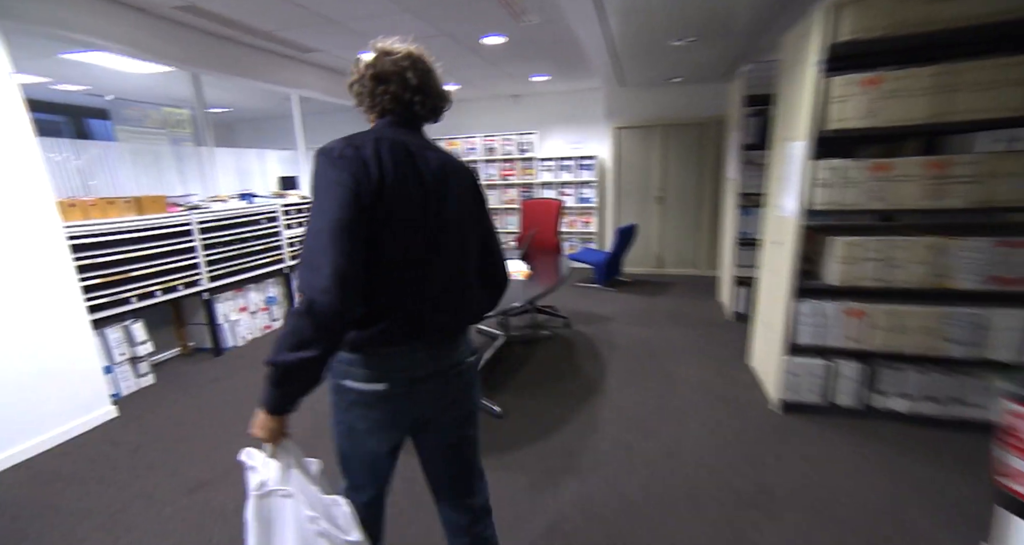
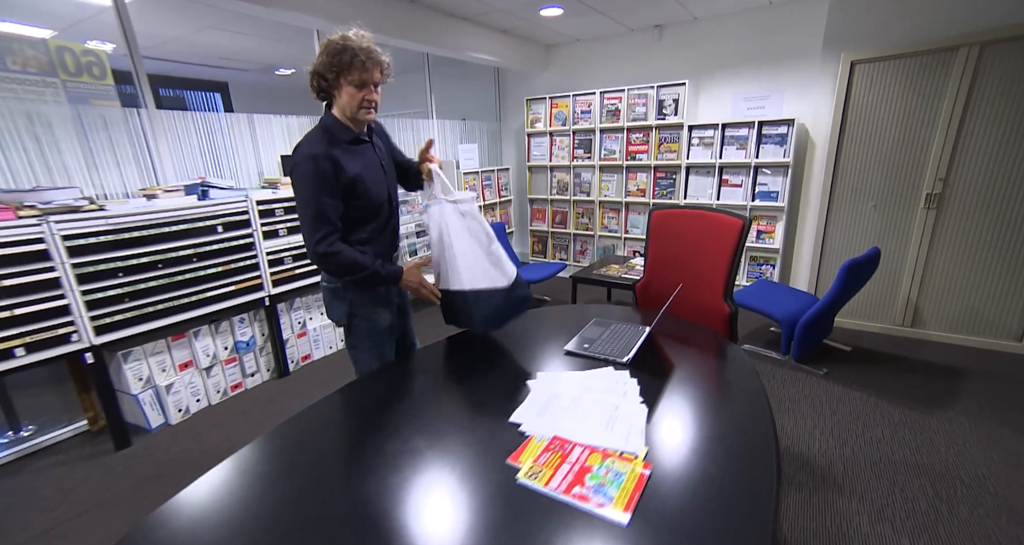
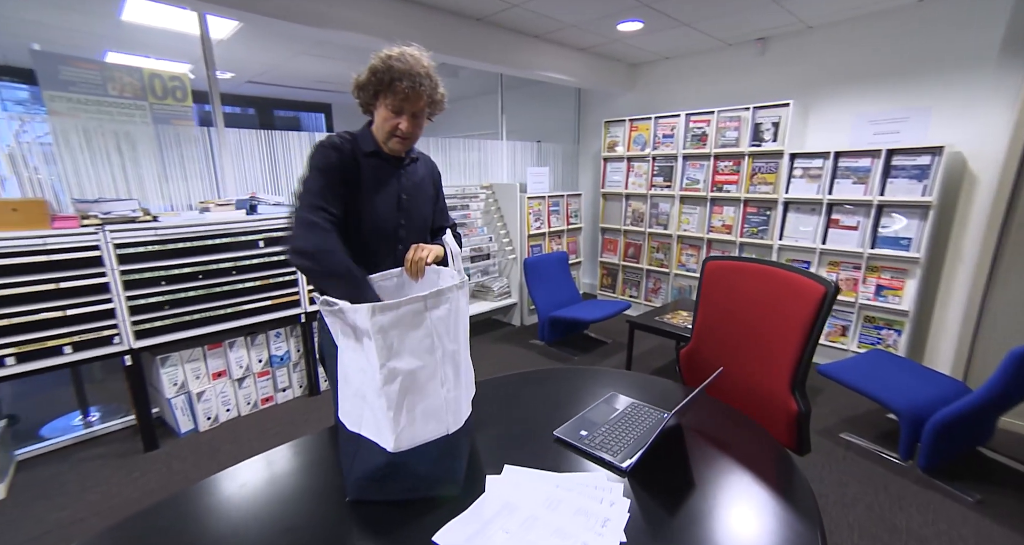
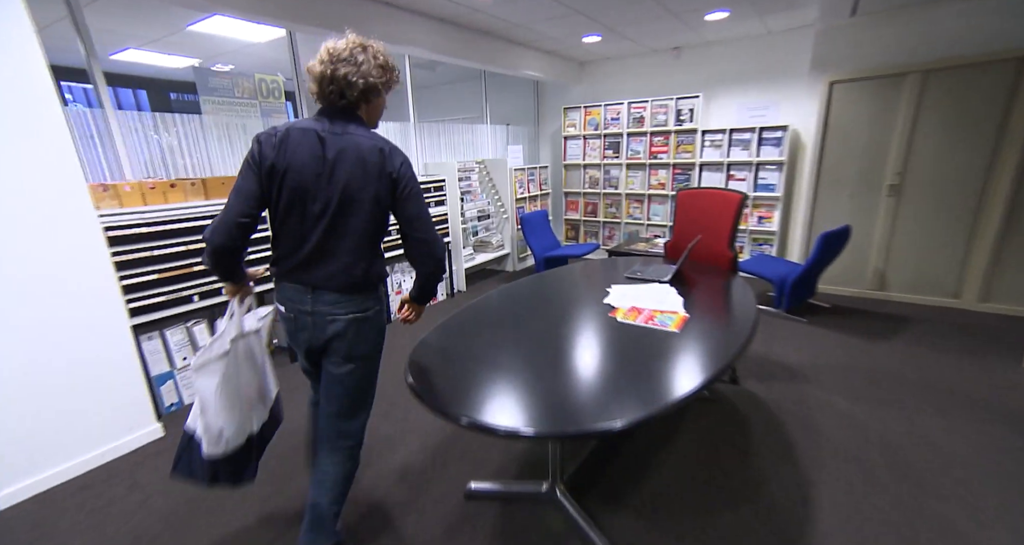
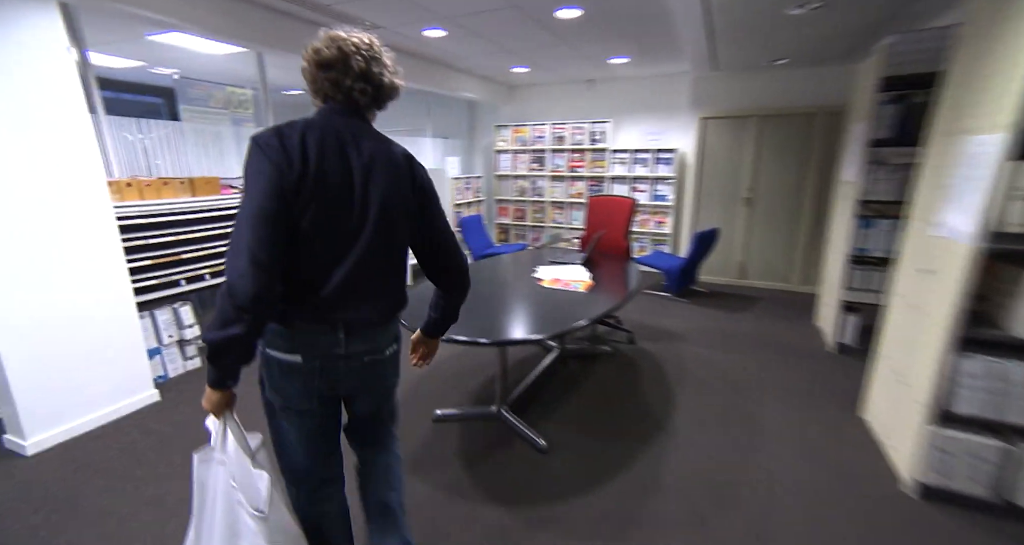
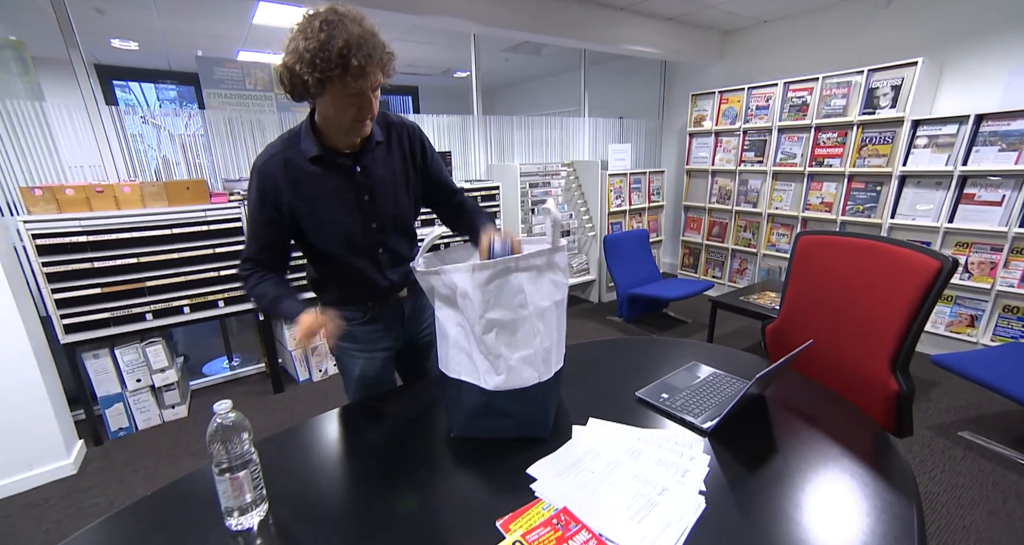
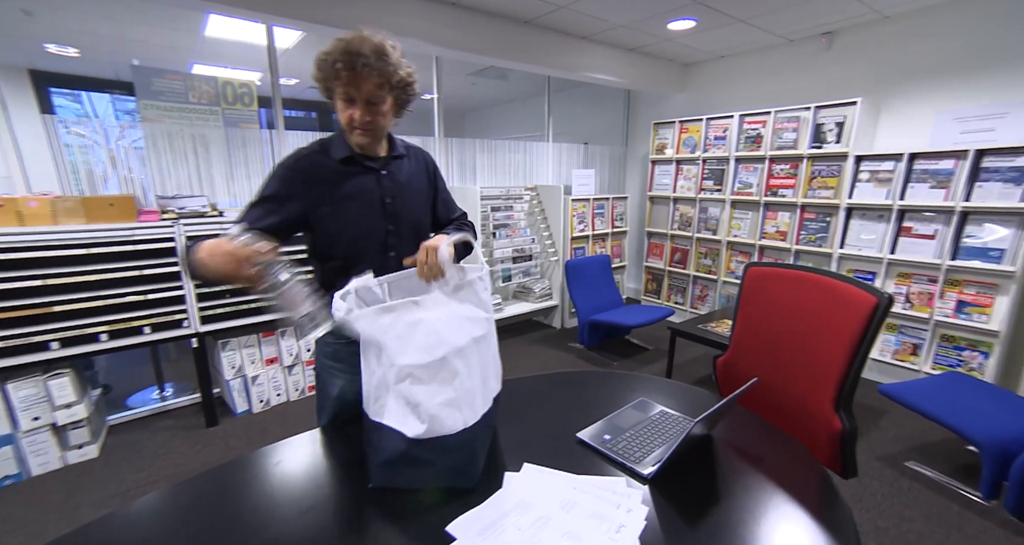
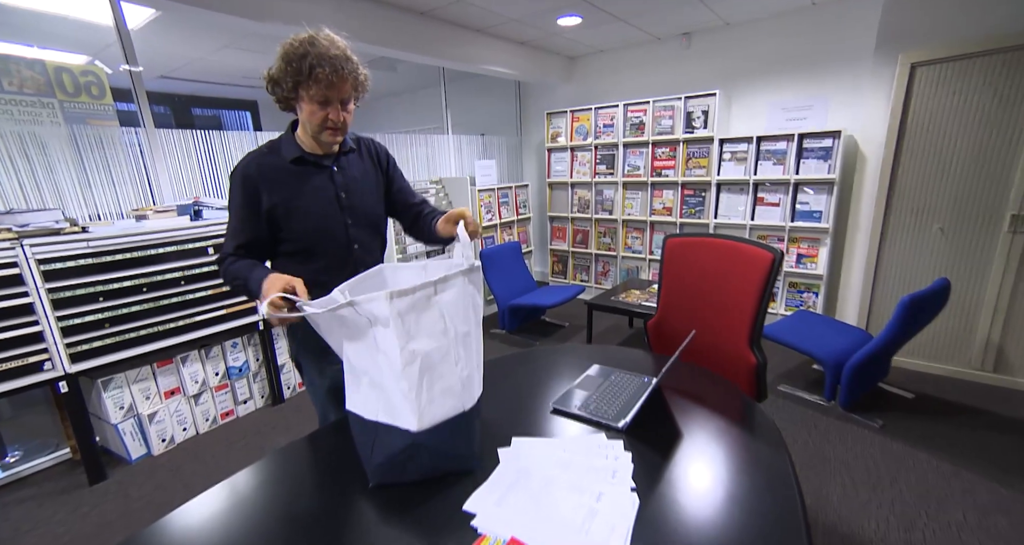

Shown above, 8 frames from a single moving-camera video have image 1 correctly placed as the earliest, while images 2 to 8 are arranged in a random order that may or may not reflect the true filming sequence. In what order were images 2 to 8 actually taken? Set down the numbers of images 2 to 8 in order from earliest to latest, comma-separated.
5, 4, 2, 8, 3, 7, 6
